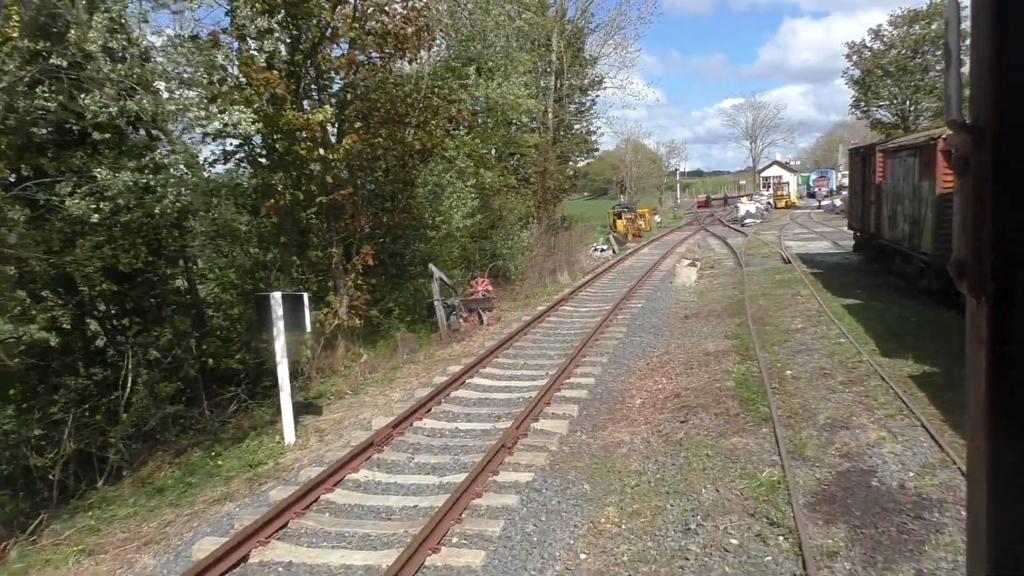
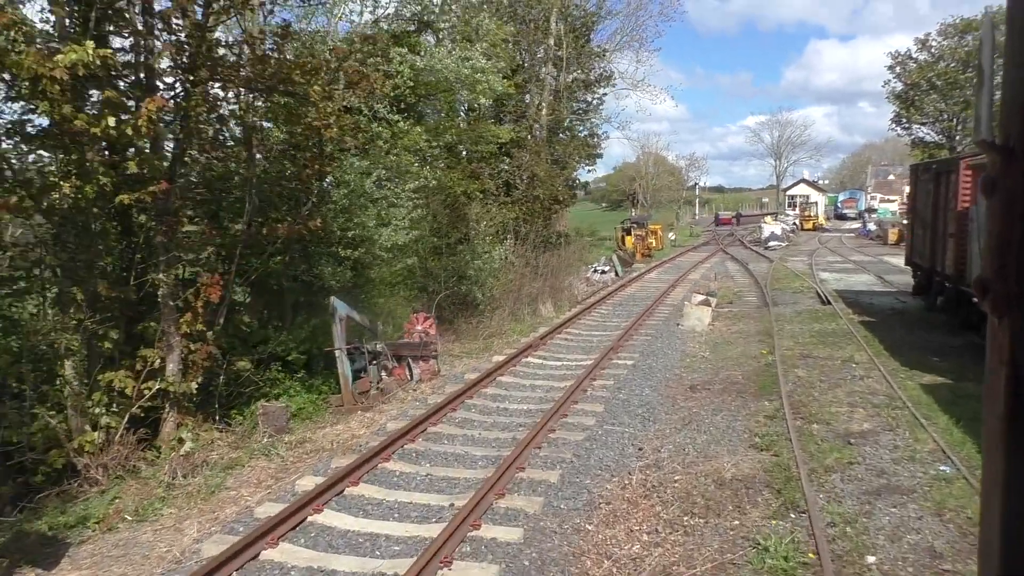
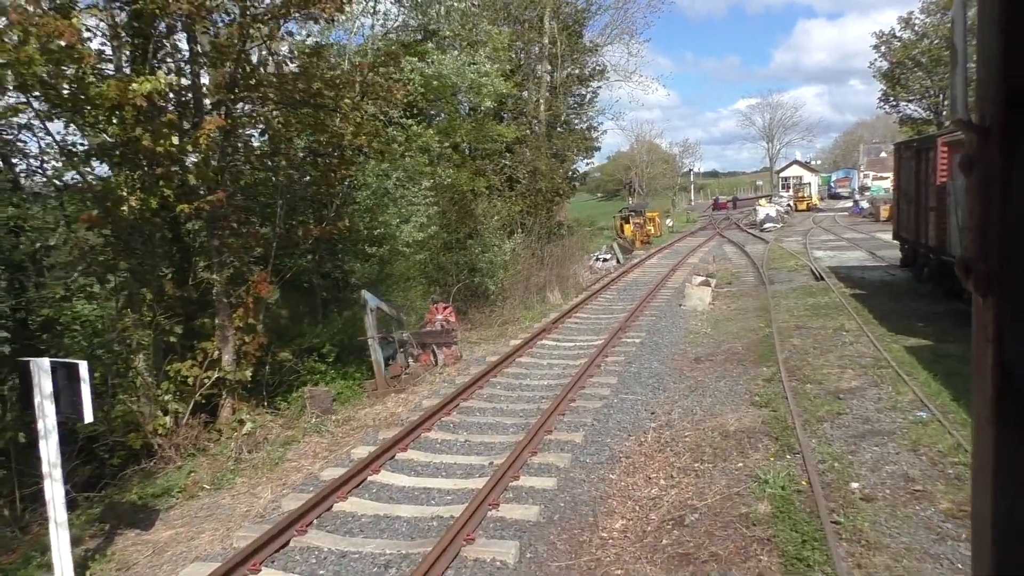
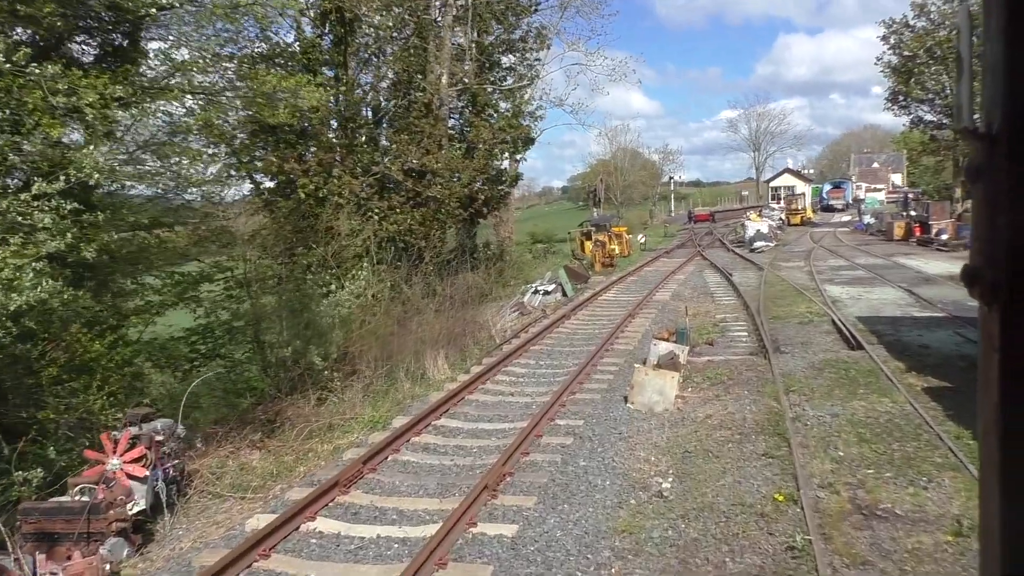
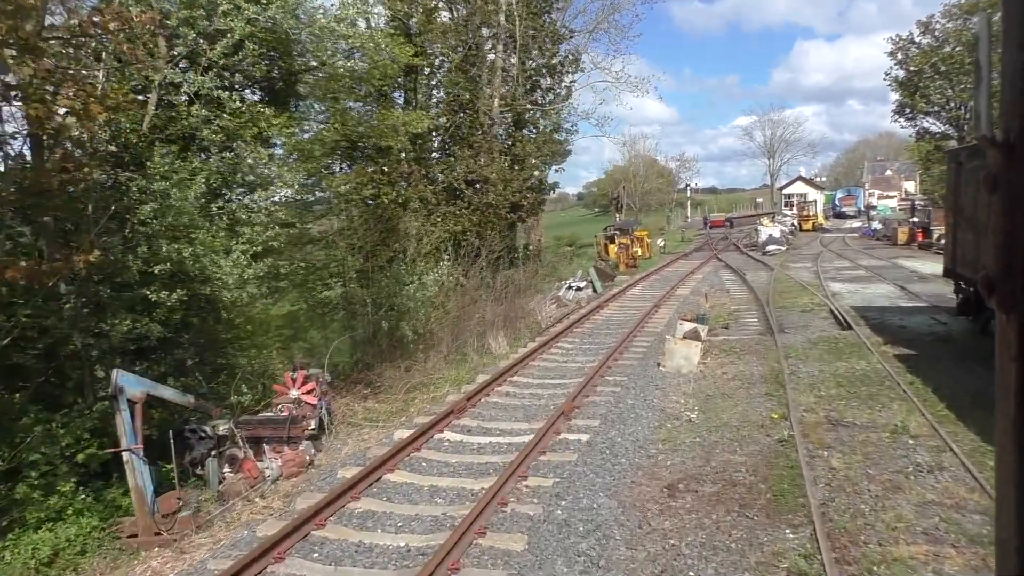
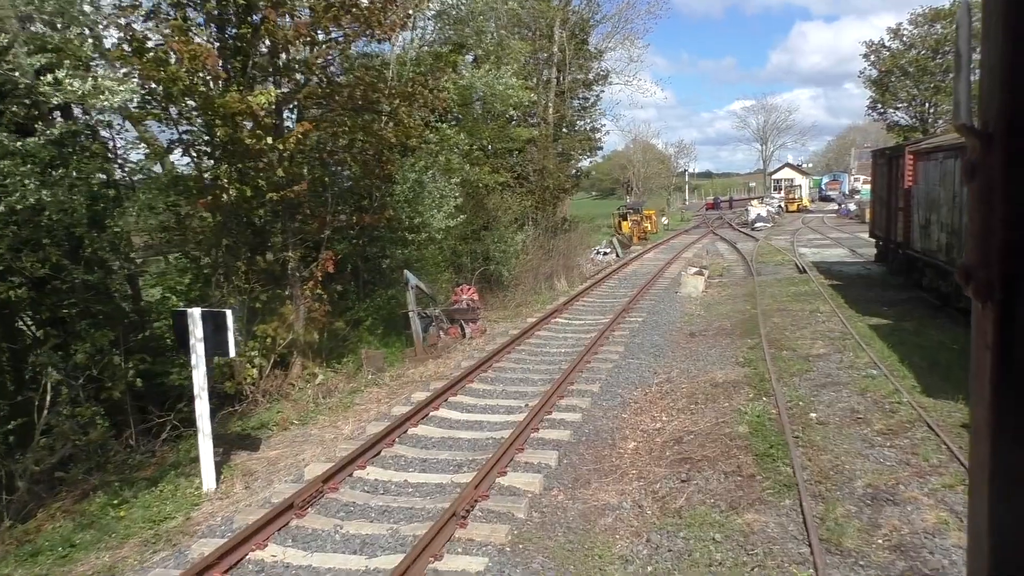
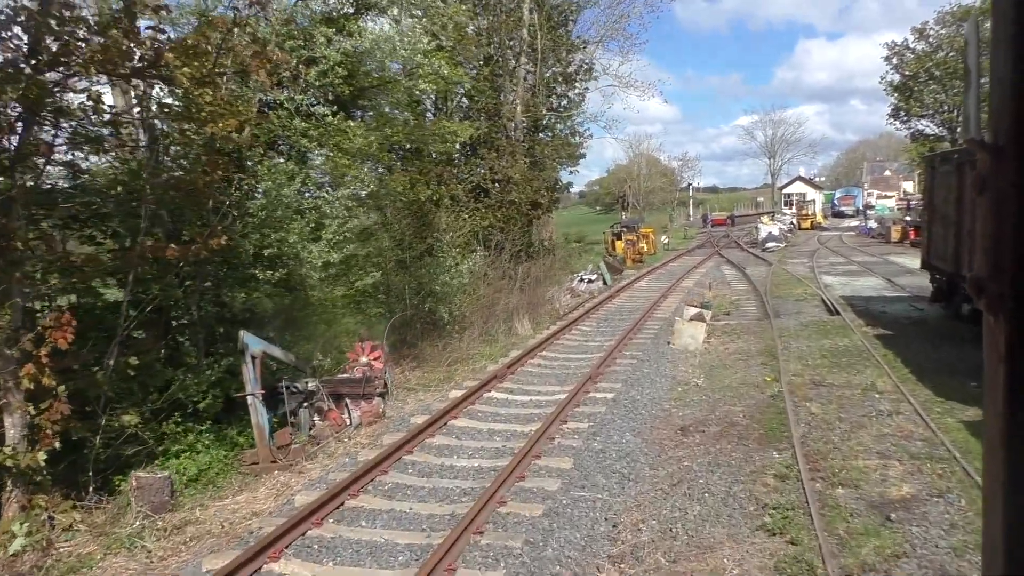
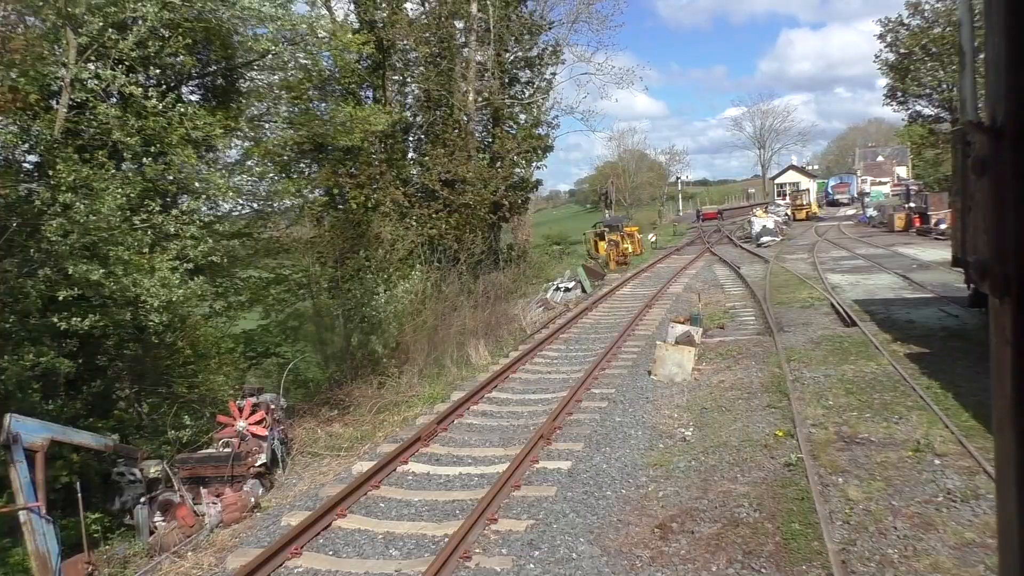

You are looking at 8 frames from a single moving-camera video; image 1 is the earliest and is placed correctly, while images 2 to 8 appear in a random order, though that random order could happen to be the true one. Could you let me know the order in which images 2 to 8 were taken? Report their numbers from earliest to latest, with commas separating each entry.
6, 3, 2, 7, 5, 8, 4
